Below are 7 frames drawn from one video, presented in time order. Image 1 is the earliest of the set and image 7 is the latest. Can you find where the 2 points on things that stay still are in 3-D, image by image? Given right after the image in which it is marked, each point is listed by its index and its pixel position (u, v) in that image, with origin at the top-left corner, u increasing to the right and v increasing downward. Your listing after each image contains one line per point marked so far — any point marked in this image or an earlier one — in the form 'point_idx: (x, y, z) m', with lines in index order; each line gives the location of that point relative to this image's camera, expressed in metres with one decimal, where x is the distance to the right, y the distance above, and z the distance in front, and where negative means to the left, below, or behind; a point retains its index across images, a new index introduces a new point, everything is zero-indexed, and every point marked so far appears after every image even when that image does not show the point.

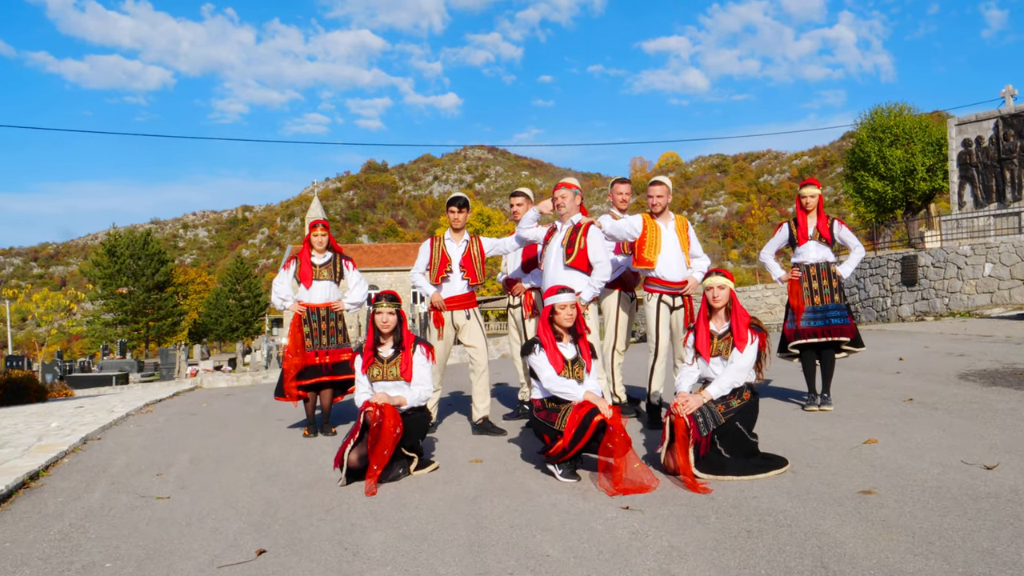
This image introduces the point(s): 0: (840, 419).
0: (+3.1, -1.2, +7.1) m
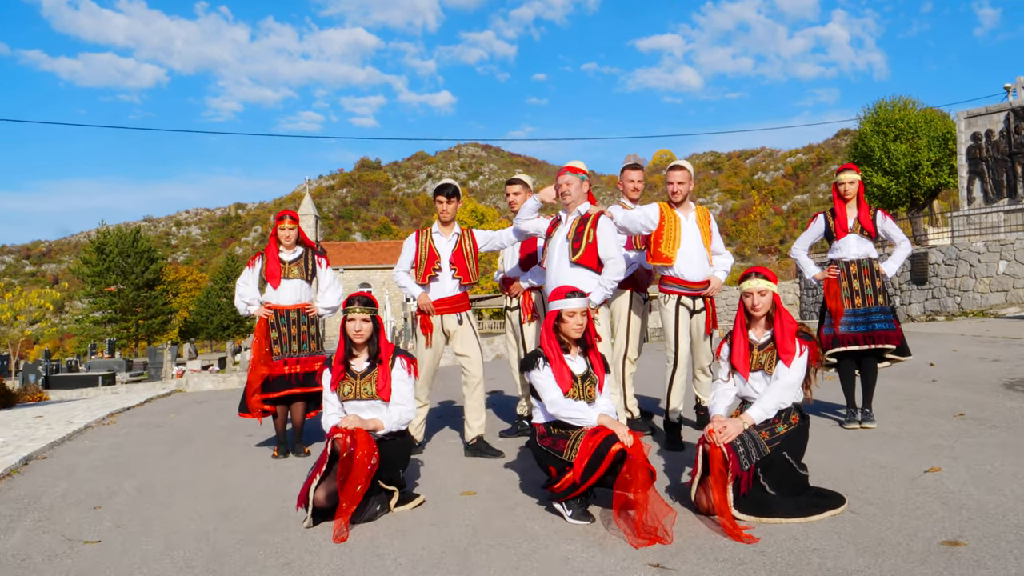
0: (+3.1, -1.2, +6.2) m
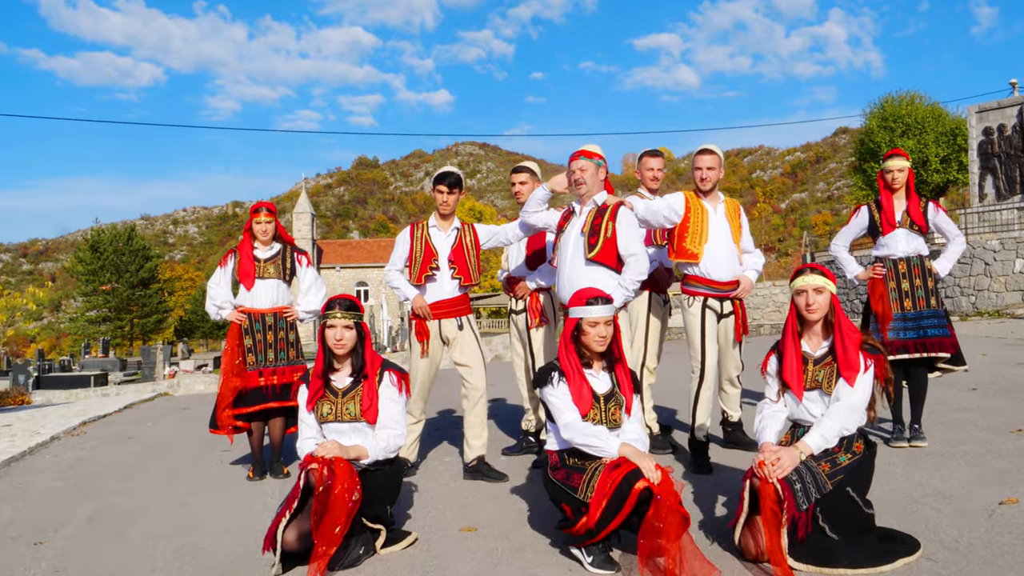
0: (+3.1, -1.2, +5.5) m
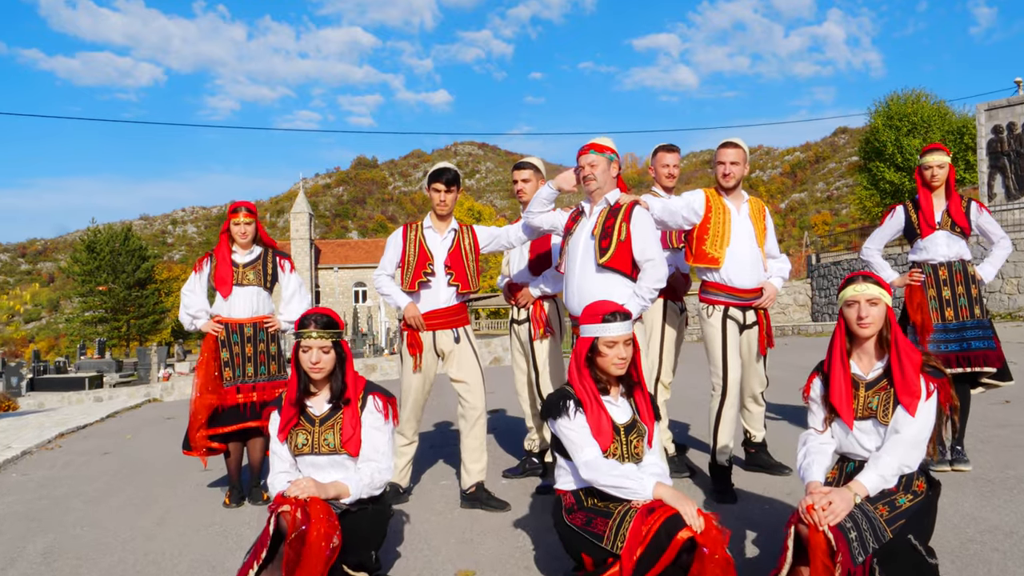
0: (+3.1, -1.3, +4.9) m
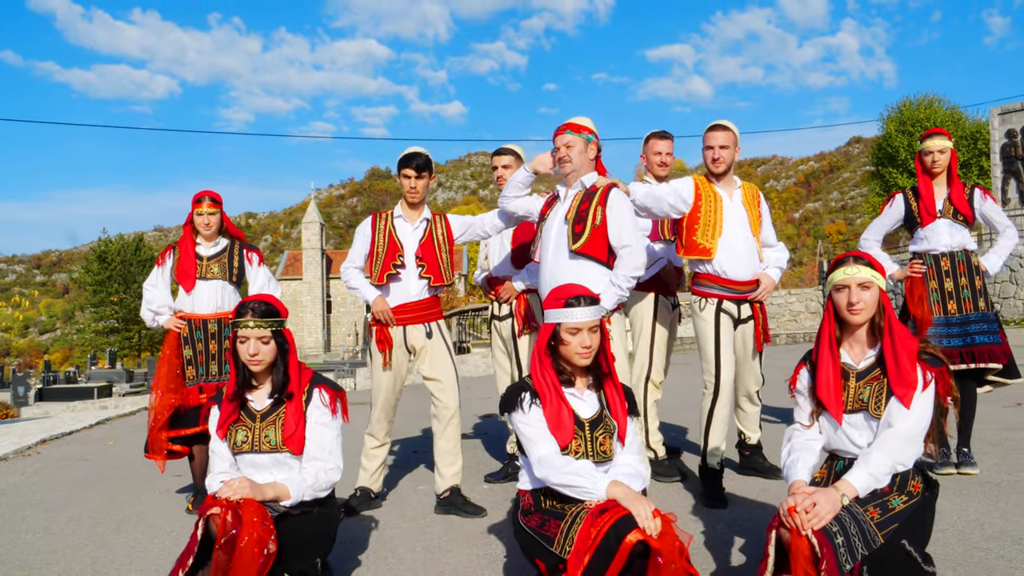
0: (+3.0, -1.2, +4.6) m
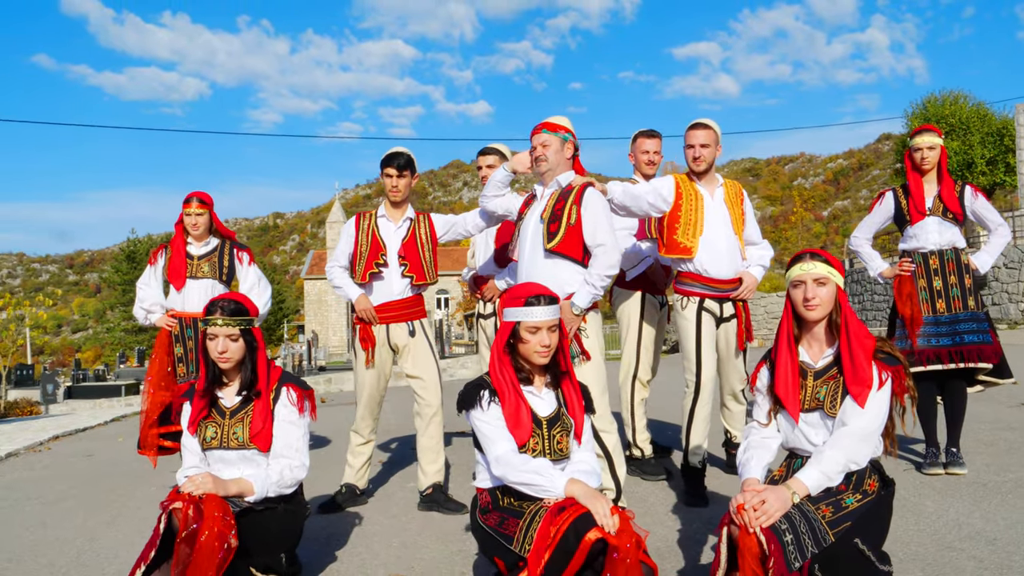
0: (+2.9, -1.2, +4.5) m
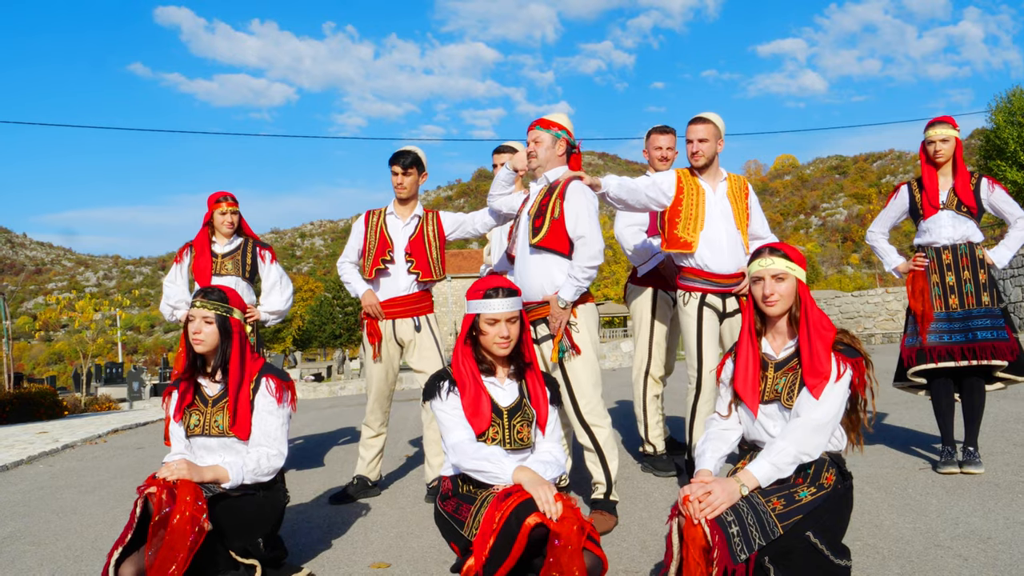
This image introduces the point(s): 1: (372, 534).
0: (+2.8, -1.2, +4.4) m
1: (-0.8, -1.4, +4.5) m
